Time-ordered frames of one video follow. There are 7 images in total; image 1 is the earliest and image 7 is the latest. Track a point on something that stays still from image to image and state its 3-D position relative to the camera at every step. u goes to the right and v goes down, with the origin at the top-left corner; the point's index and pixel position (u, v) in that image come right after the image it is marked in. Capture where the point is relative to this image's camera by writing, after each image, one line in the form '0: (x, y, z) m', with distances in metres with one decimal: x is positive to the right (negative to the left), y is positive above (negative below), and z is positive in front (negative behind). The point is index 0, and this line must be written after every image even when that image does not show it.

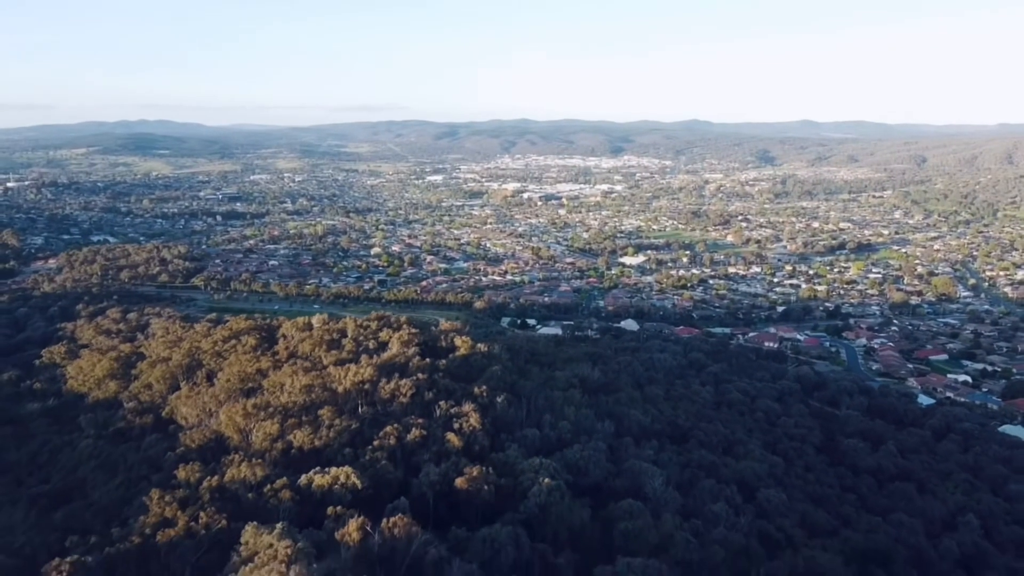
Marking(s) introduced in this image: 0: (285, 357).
0: (-4.9, -1.5, +15.9) m
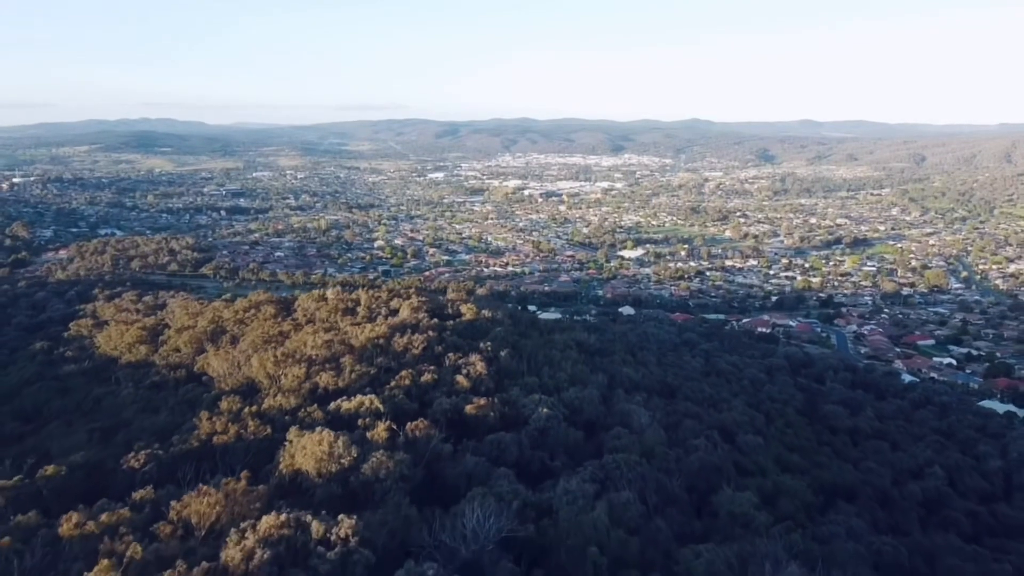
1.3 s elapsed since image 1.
0: (-4.8, -0.8, +17.2) m
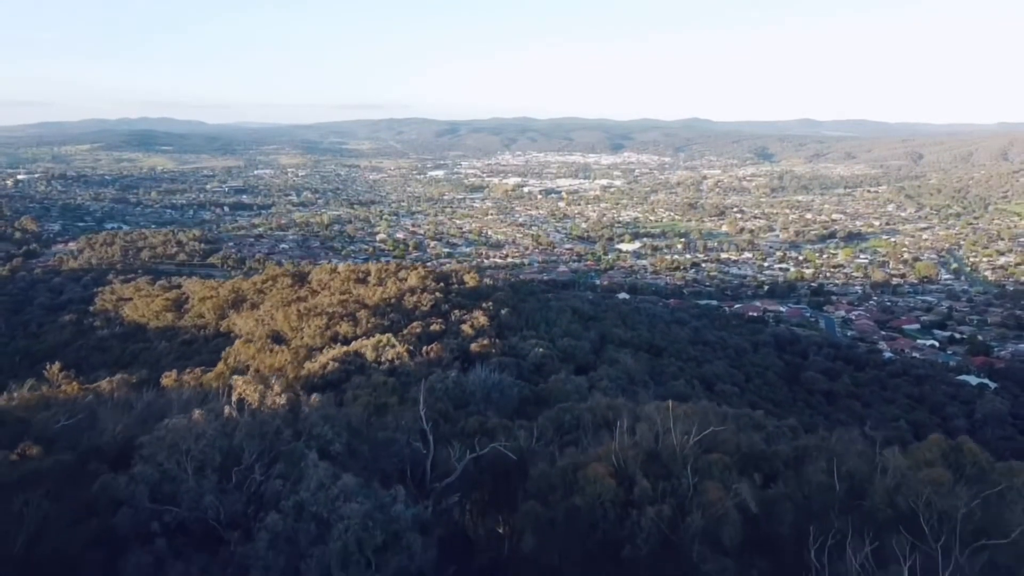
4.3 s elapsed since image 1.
0: (-4.8, 0.0, +18.6) m
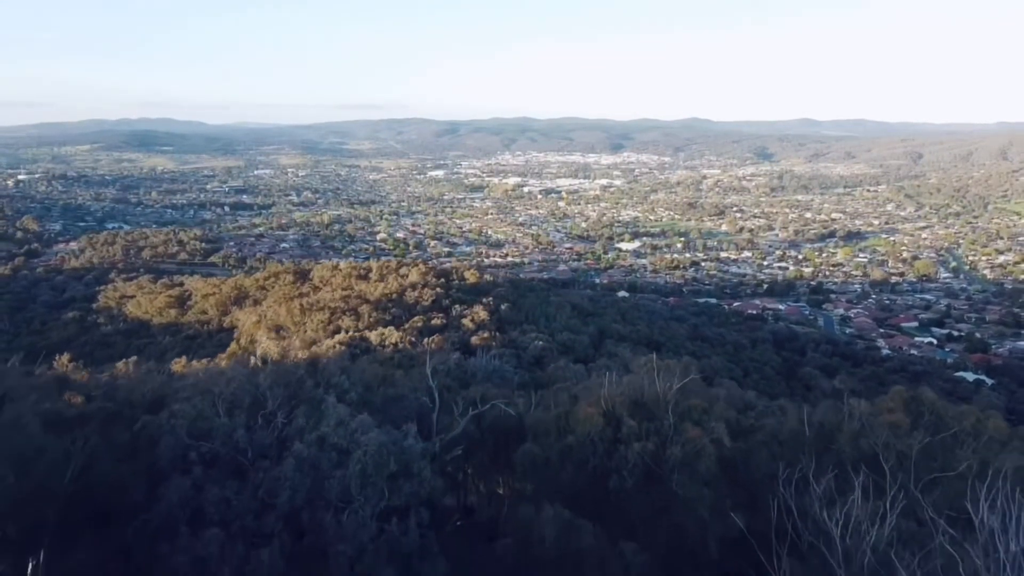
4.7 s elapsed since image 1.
0: (-4.8, +0.1, +18.7) m
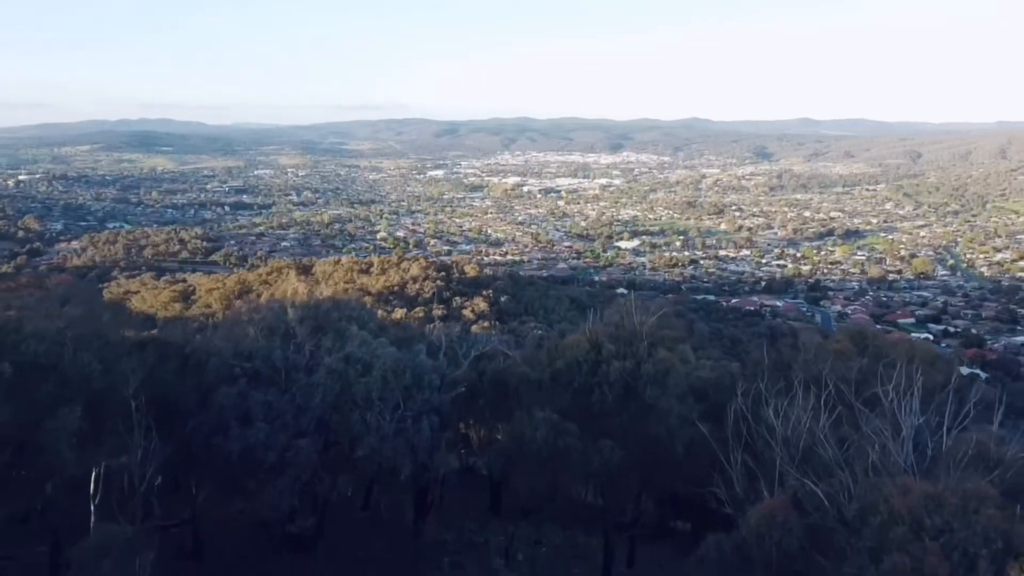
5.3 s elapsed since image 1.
0: (-4.8, +0.2, +19.0) m
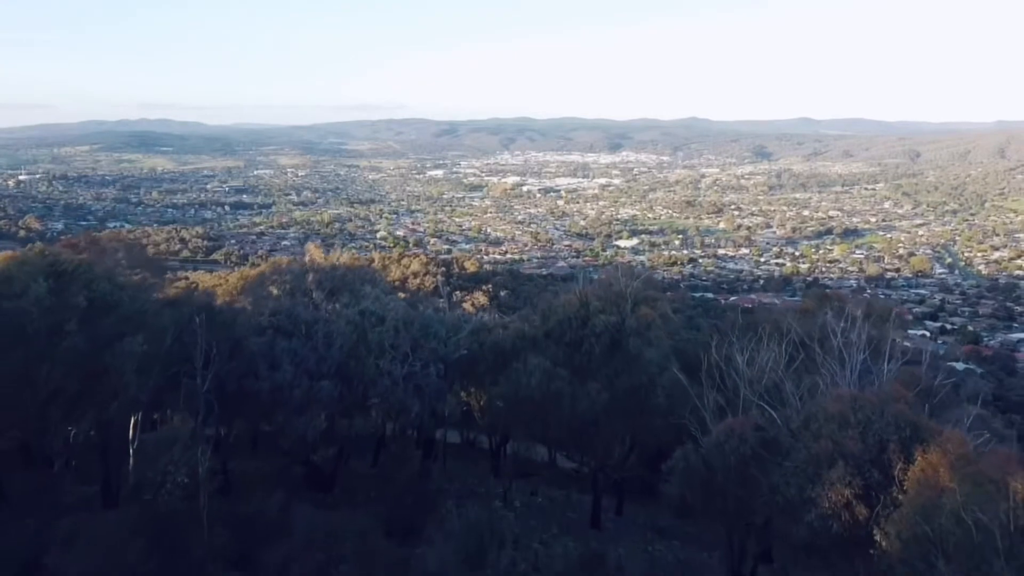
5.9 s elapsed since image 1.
0: (-4.9, +0.3, +19.3) m
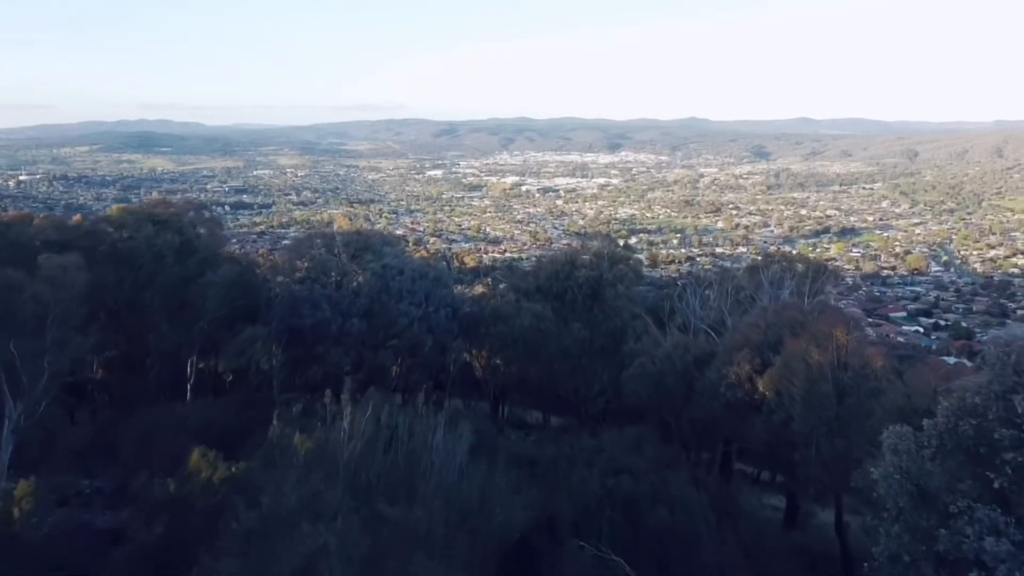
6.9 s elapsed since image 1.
0: (-4.9, +0.5, +19.7) m
